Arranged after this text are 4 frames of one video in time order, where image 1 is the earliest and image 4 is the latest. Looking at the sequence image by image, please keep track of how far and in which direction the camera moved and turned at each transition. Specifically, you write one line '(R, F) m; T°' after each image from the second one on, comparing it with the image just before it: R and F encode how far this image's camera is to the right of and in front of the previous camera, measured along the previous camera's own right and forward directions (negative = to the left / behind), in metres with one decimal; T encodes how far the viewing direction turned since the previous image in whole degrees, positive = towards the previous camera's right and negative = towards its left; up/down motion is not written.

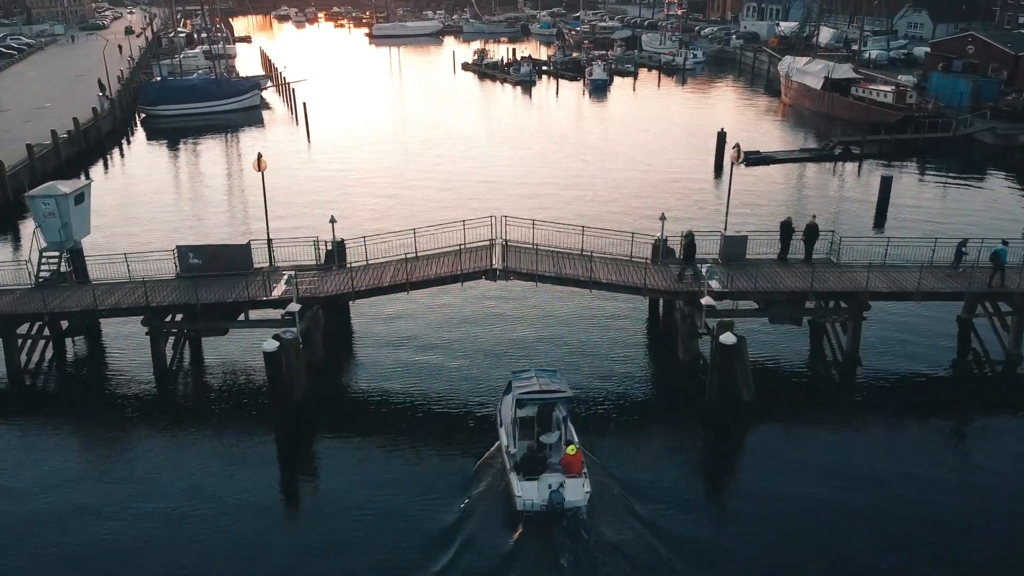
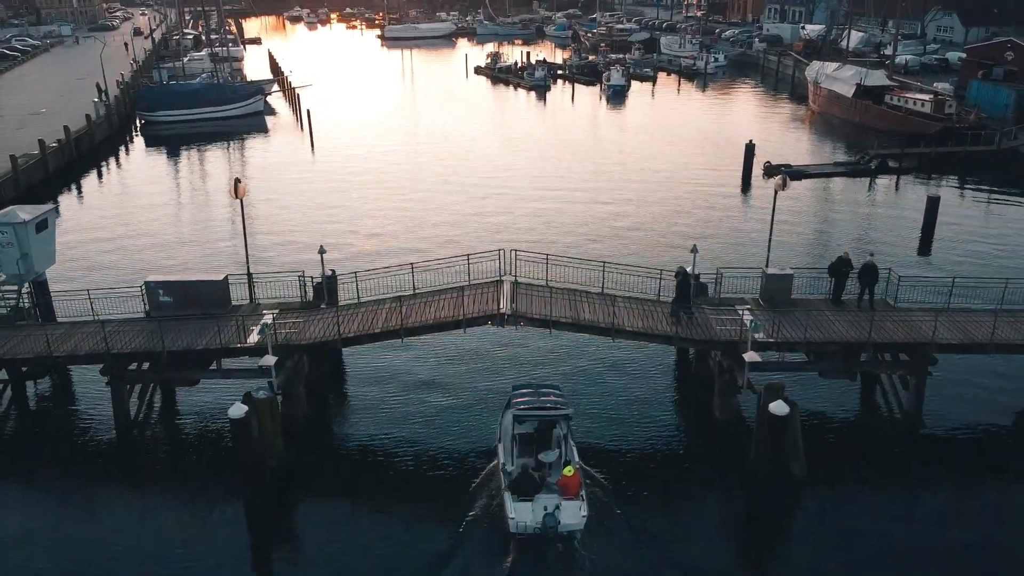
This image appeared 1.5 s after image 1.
(+0.1, +3.1) m; -1°
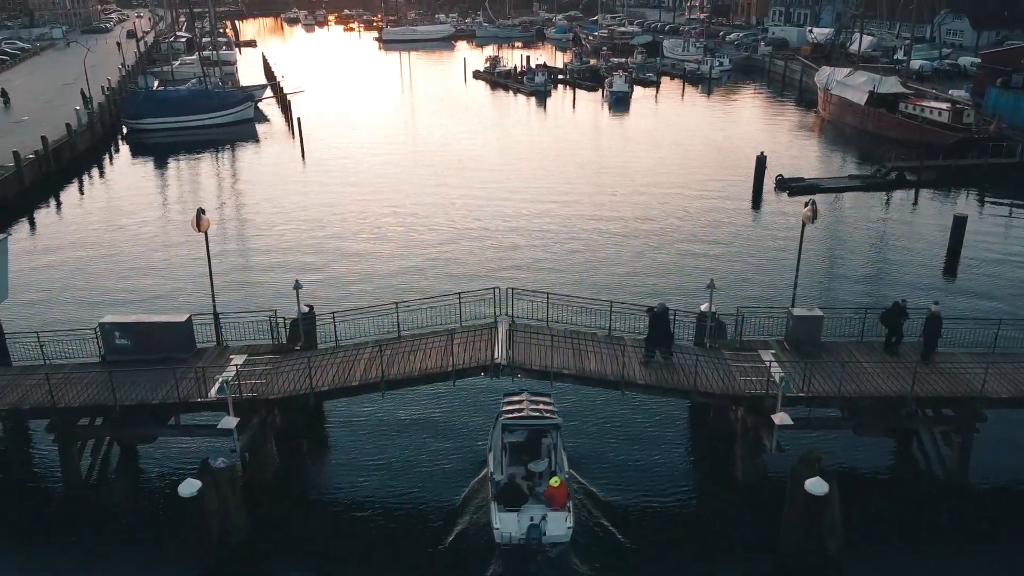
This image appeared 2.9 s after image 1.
(+0.1, +2.3) m; 0°
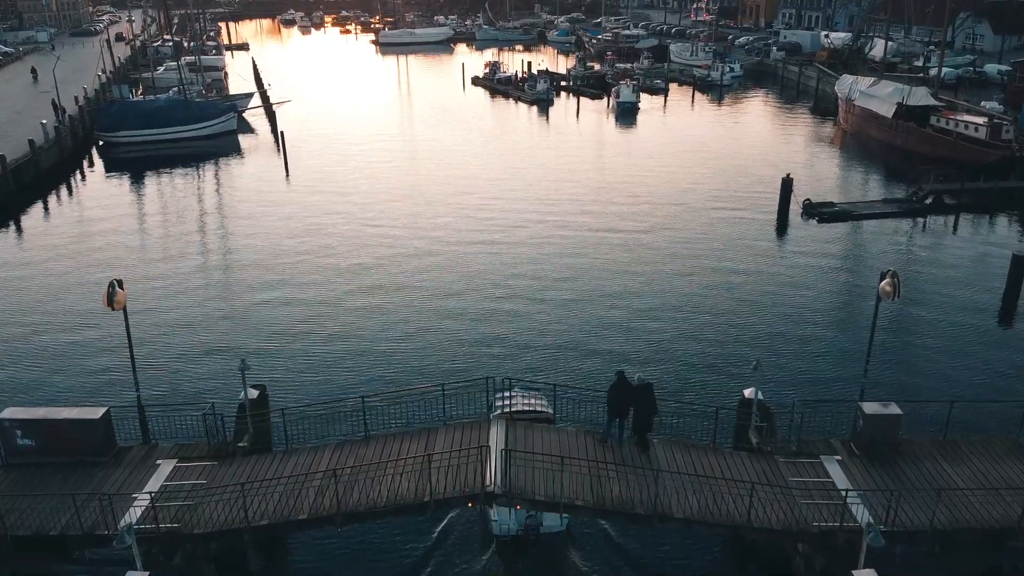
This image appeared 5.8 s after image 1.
(+0.1, +4.1) m; 0°
